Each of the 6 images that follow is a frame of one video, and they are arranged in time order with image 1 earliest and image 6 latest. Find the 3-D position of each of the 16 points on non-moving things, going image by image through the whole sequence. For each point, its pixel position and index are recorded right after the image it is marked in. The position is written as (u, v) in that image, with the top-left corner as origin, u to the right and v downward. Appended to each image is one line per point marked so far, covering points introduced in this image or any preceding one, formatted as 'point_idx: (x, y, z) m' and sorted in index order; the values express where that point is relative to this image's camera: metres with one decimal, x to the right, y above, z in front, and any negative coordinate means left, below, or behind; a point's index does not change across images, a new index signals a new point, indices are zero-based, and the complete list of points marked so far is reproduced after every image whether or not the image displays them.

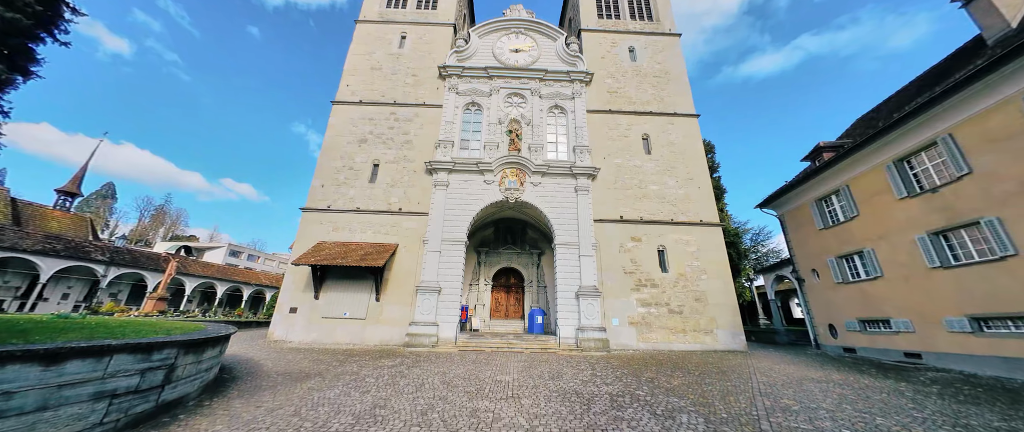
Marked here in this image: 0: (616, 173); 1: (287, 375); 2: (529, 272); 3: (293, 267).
0: (+5.4, +2.2, +16.5) m
1: (-5.2, -3.7, +7.4) m
2: (+1.0, -3.3, +18.8) m
3: (-9.7, -2.3, +14.1) m
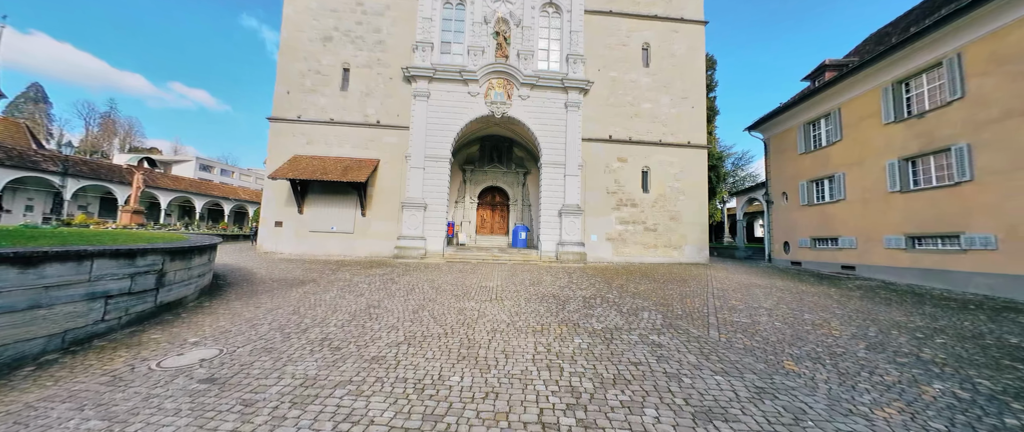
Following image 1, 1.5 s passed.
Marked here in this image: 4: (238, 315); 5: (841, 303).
0: (+4.7, +6.2, +15.6) m
1: (-5.6, -1.6, +7.8) m
2: (+0.1, +1.5, +19.0) m
3: (-10.3, +1.5, +13.6) m
4: (-4.3, -1.6, +5.0) m
5: (+7.6, -2.0, +7.4) m
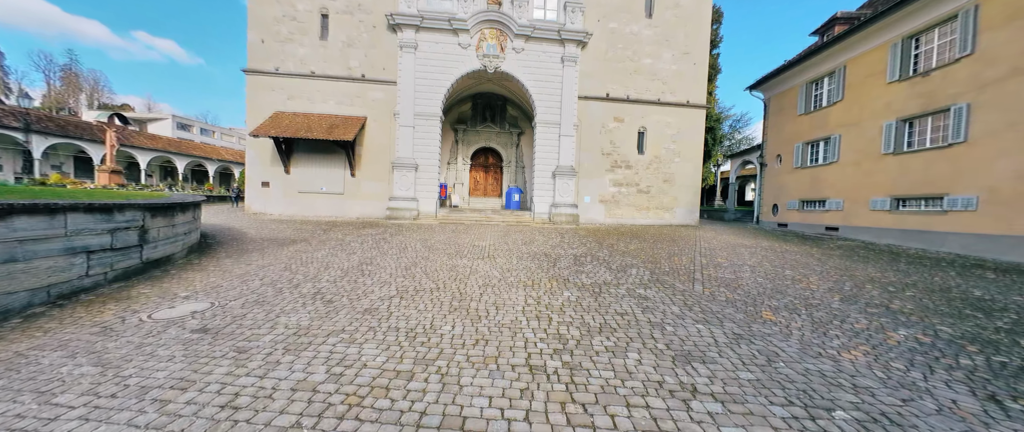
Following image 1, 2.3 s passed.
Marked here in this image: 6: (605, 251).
0: (+4.4, +8.0, +14.8) m
1: (-5.8, -0.6, +7.8) m
2: (-0.3, +3.7, +18.6) m
3: (-10.6, +3.1, +13.1) m
4: (-4.5, -0.9, +5.0) m
5: (+7.5, -1.1, +7.7) m
6: (+2.3, -0.9, +7.8) m
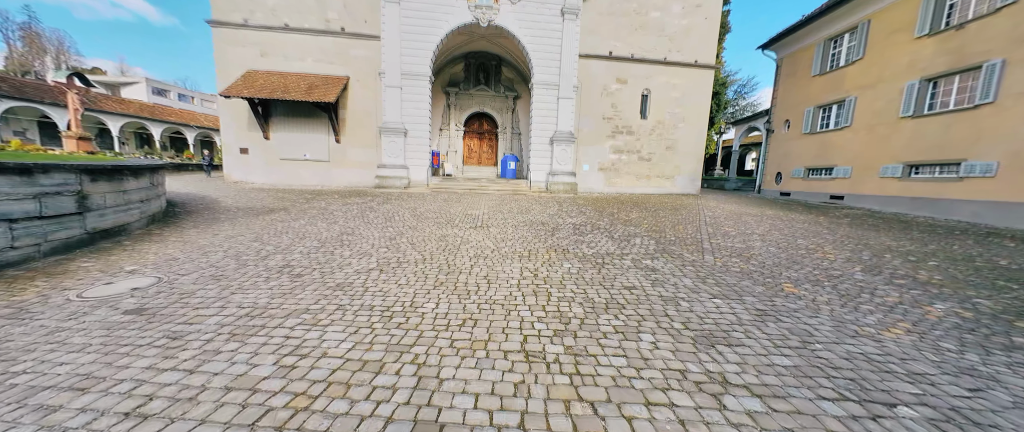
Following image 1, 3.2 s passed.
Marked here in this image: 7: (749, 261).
0: (+4.2, +9.4, +13.6) m
1: (-5.9, +0.1, +7.2) m
2: (-0.5, +5.4, +17.7) m
3: (-10.8, +4.3, +12.1) m
4: (-4.5, -0.4, +4.5) m
5: (+7.3, -0.3, +7.3) m
6: (+2.2, -0.1, +7.4) m
7: (+3.4, -0.6, +4.6) m
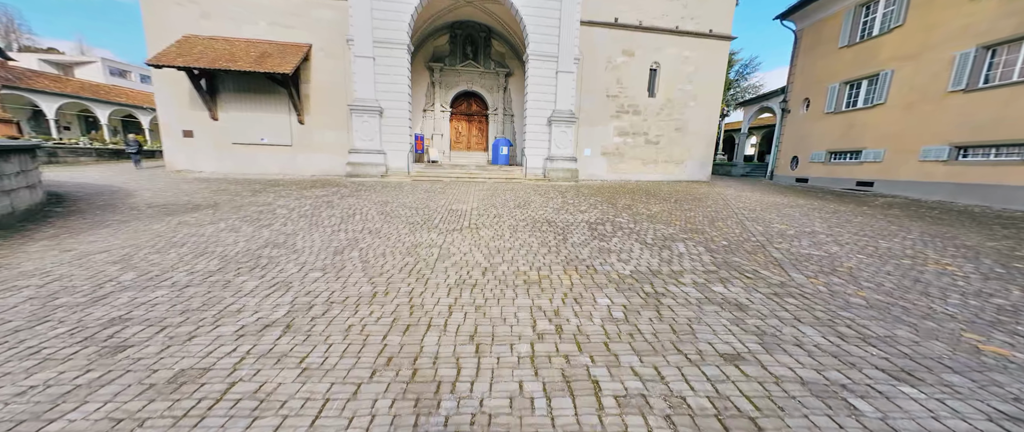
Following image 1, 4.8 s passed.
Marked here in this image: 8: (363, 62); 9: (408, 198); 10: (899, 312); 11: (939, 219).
0: (+3.8, +9.8, +11.8) m
1: (-6.0, +0.2, +5.5) m
2: (-0.9, +5.9, +15.9) m
3: (-11.0, +4.5, +10.1) m
4: (-4.5, -0.5, +2.9) m
5: (+7.3, -0.2, +6.0) m
6: (+2.1, 0.0, +5.9) m
7: (+3.4, -0.6, +3.1) m
8: (-4.9, +5.0, +10.5) m
9: (-2.3, +0.4, +7.1) m
10: (+3.1, -0.8, +2.5) m
11: (+9.1, -0.1, +6.7) m
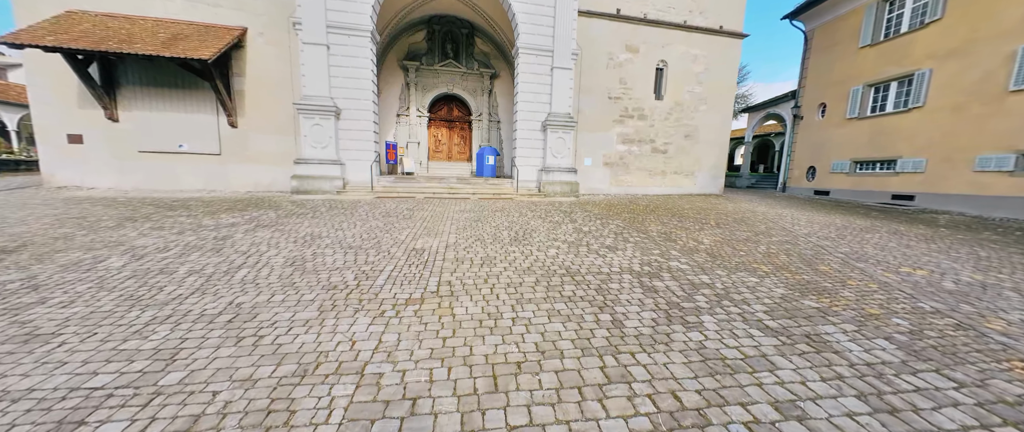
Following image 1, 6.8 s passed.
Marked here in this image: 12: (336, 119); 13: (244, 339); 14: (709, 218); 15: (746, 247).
0: (+3.4, +9.1, +10.2) m
1: (-6.0, -0.4, +3.2) m
2: (-1.5, +5.1, +14.0) m
3: (-11.3, +3.7, +7.7) m
4: (-4.4, -0.9, +0.6) m
5: (+7.2, -0.6, +4.3) m
6: (+2.1, -0.5, +4.0) m
7: (+3.5, -1.0, +1.2) m
8: (-5.2, +4.3, +8.4) m
9: (-2.4, -0.2, +4.9) m
10: (+3.2, -1.1, +0.6) m
11: (+9.0, -0.5, +5.1) m
12: (-4.8, +2.6, +8.6) m
13: (-1.6, -0.7, +1.9) m
14: (+4.2, -0.1, +6.7) m
15: (+3.4, -0.4, +4.5) m
